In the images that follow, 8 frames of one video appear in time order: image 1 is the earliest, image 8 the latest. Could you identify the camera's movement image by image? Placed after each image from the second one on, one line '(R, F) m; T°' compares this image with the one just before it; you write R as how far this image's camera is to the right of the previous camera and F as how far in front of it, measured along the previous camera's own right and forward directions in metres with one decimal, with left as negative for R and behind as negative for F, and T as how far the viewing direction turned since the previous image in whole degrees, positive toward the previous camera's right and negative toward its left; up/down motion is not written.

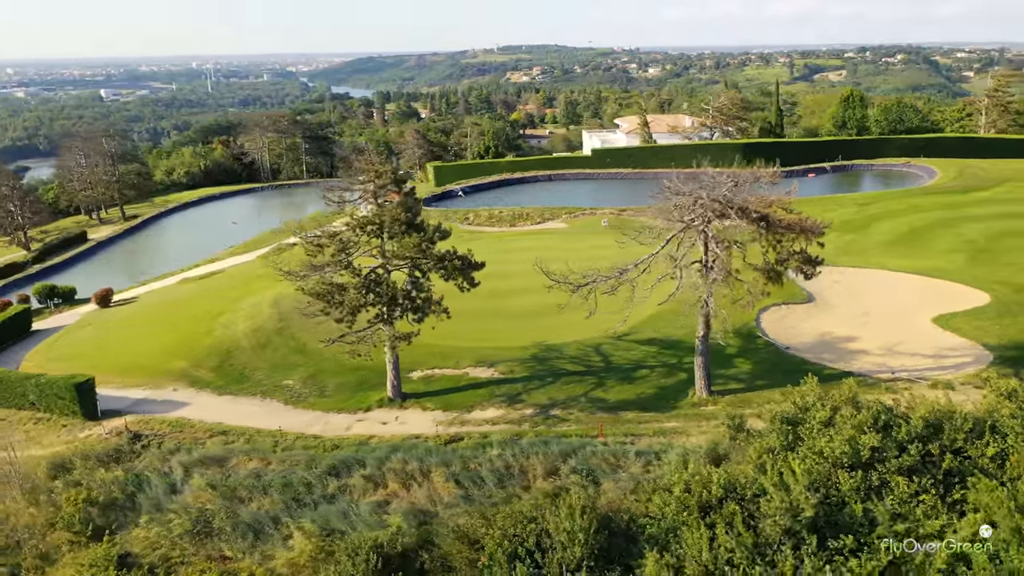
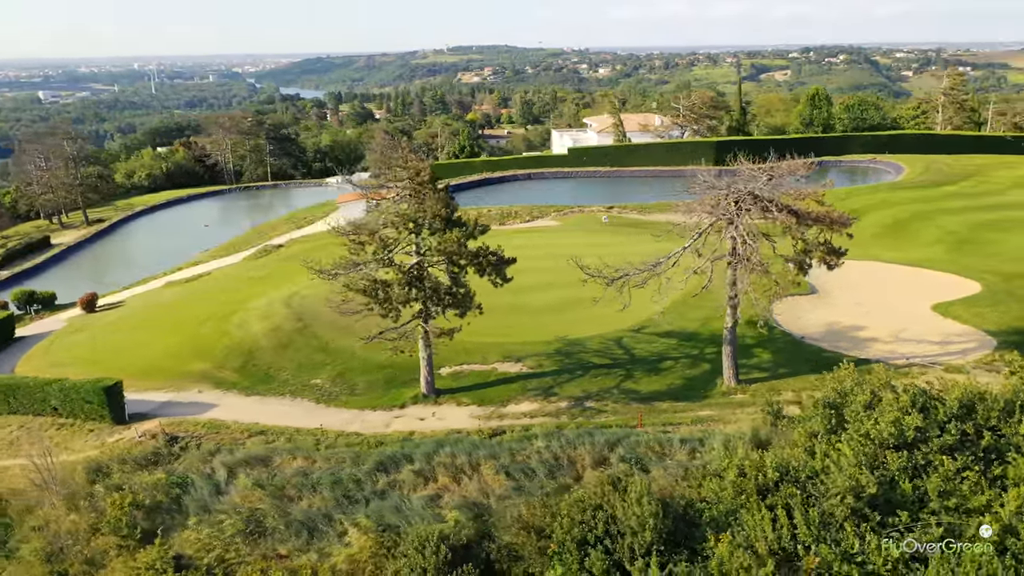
(-1.5, -0.2) m; +3°
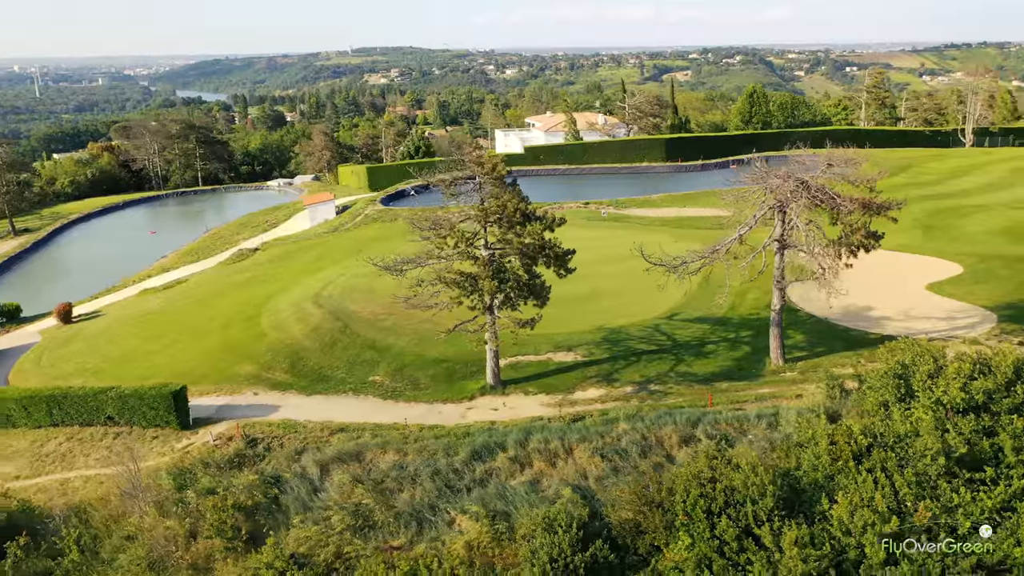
(-3.0, -0.3) m; +6°
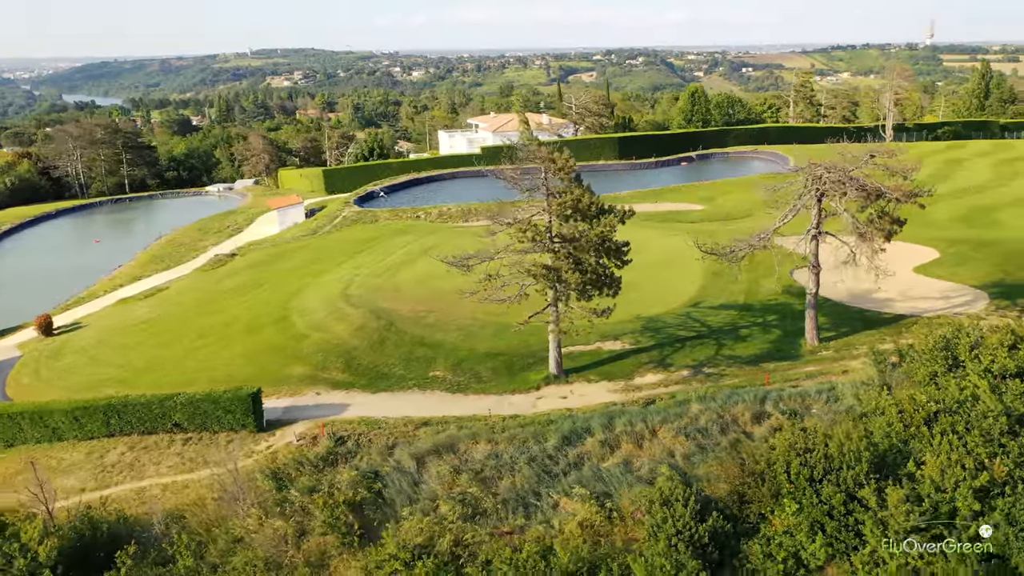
(-3.1, -0.3) m; +6°
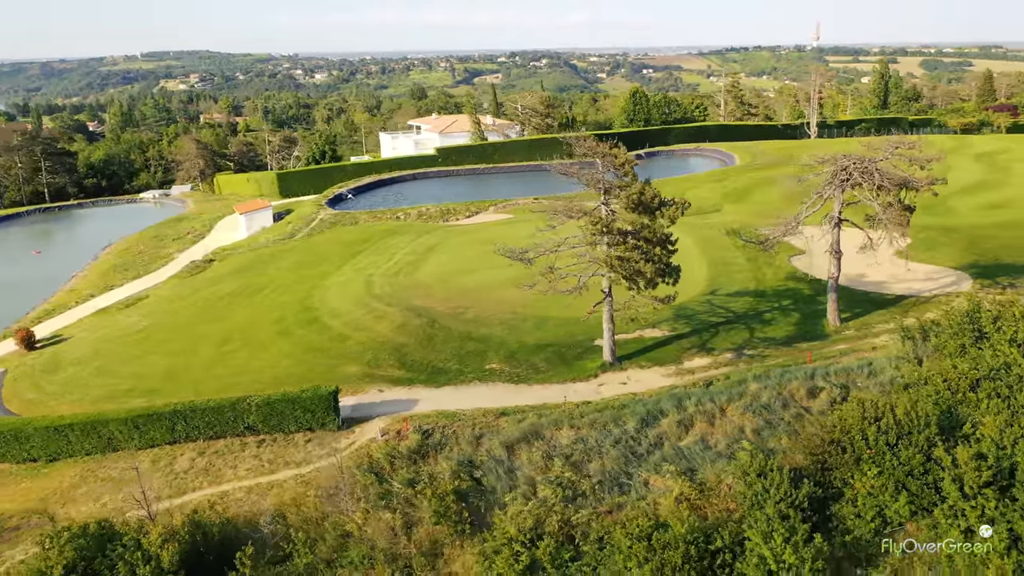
(-3.1, -0.3) m; +6°
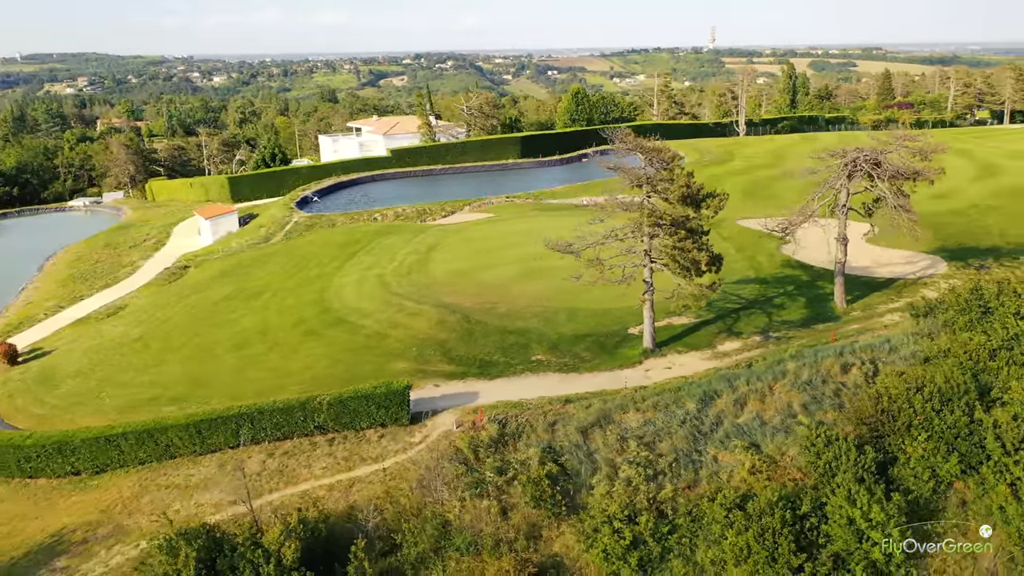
(-3.0, -0.4) m; +6°
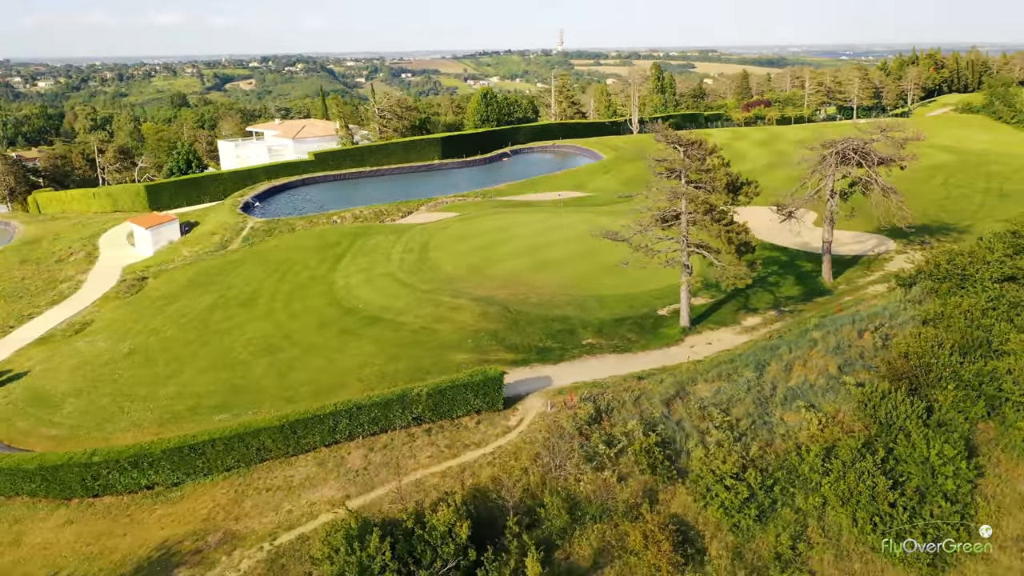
(-4.4, -0.5) m; +10°
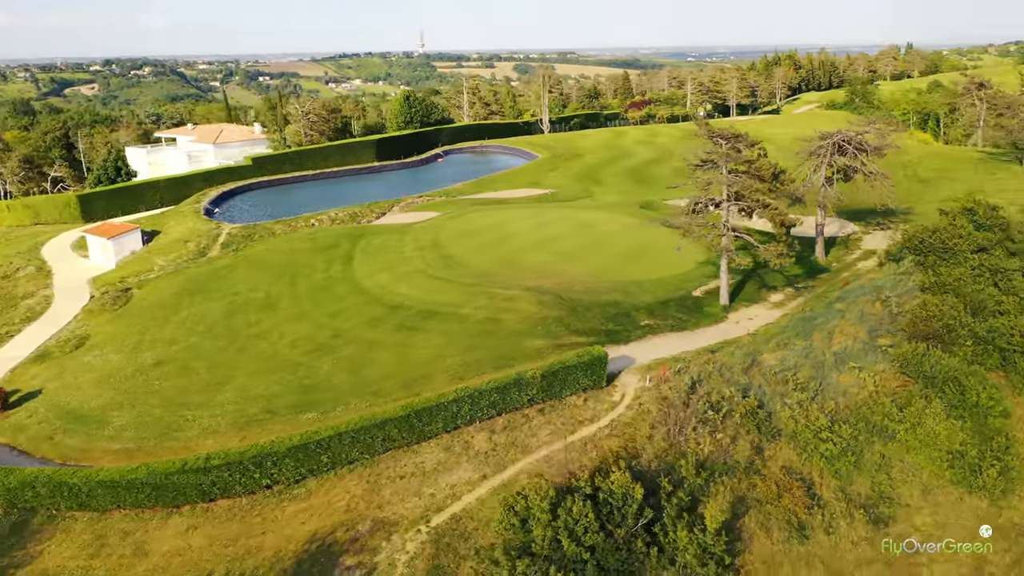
(-4.8, -0.7) m; +9°
